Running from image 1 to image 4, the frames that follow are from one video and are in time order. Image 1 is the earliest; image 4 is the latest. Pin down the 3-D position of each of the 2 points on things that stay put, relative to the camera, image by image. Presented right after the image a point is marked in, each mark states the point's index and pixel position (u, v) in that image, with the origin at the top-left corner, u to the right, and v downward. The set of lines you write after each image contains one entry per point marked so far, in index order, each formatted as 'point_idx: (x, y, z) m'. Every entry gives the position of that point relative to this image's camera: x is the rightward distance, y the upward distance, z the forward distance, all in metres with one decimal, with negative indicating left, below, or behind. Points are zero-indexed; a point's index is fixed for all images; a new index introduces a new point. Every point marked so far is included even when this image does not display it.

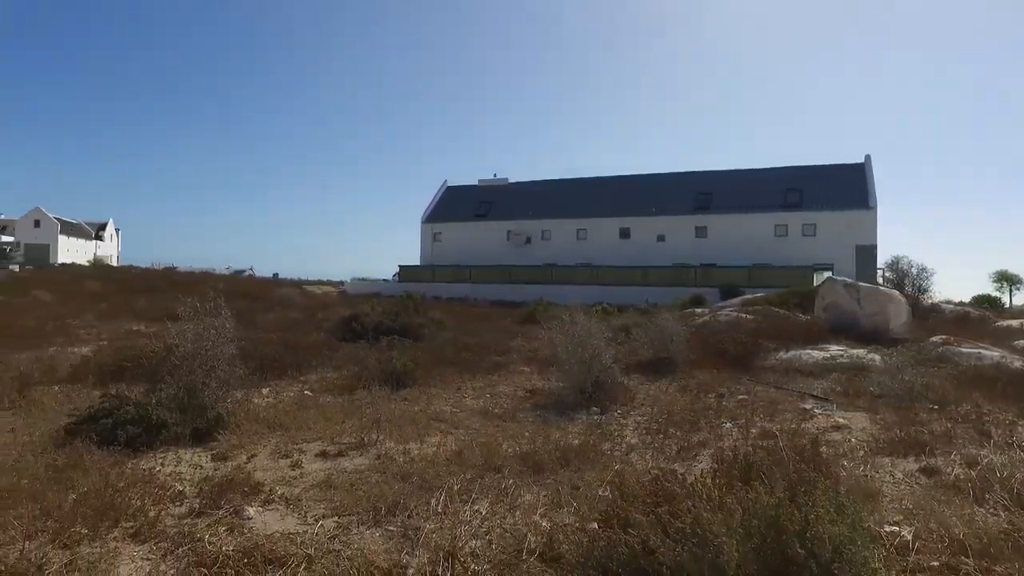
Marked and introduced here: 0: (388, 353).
0: (-2.2, -1.2, +12.5) m
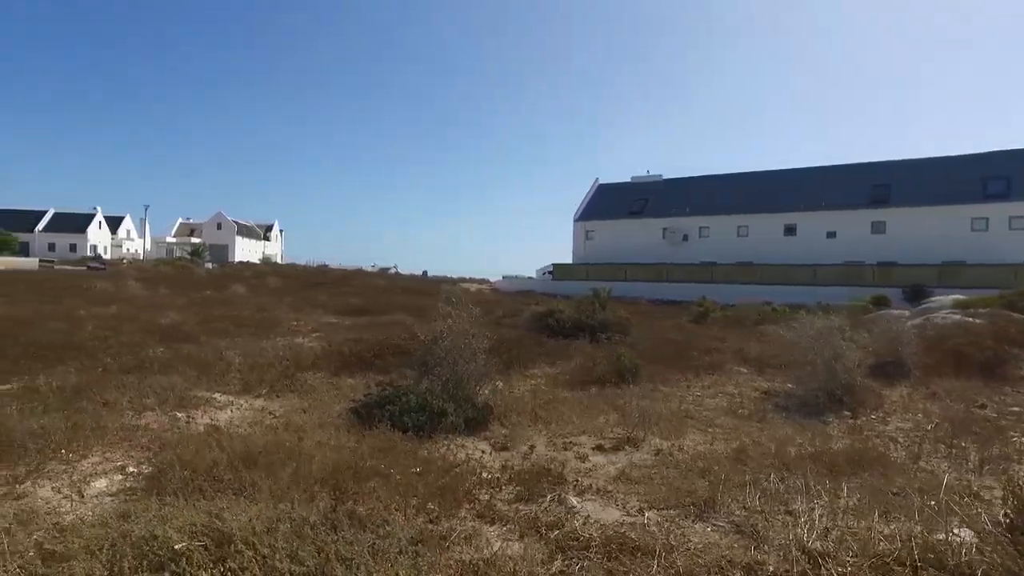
0: (+1.7, -1.2, +12.7) m
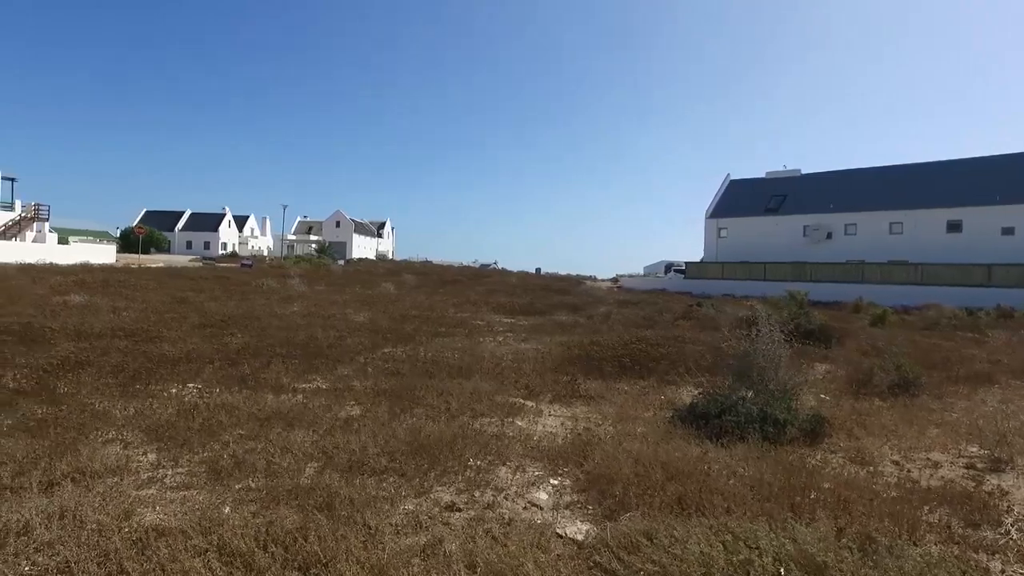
0: (+6.2, -1.3, +12.1) m
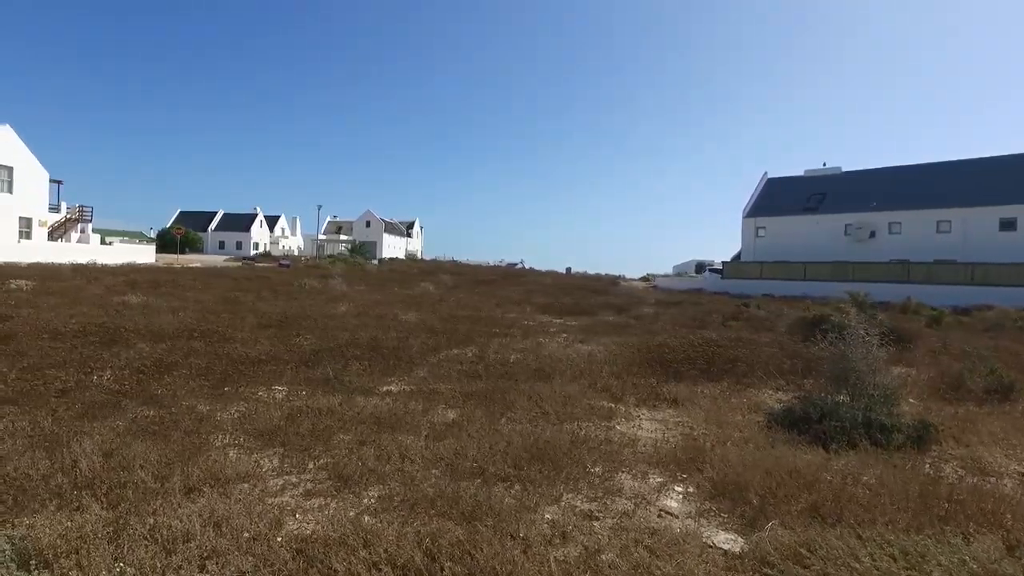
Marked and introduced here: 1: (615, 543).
0: (+7.5, -1.3, +11.7) m
1: (+0.7, -1.7, +4.6) m
